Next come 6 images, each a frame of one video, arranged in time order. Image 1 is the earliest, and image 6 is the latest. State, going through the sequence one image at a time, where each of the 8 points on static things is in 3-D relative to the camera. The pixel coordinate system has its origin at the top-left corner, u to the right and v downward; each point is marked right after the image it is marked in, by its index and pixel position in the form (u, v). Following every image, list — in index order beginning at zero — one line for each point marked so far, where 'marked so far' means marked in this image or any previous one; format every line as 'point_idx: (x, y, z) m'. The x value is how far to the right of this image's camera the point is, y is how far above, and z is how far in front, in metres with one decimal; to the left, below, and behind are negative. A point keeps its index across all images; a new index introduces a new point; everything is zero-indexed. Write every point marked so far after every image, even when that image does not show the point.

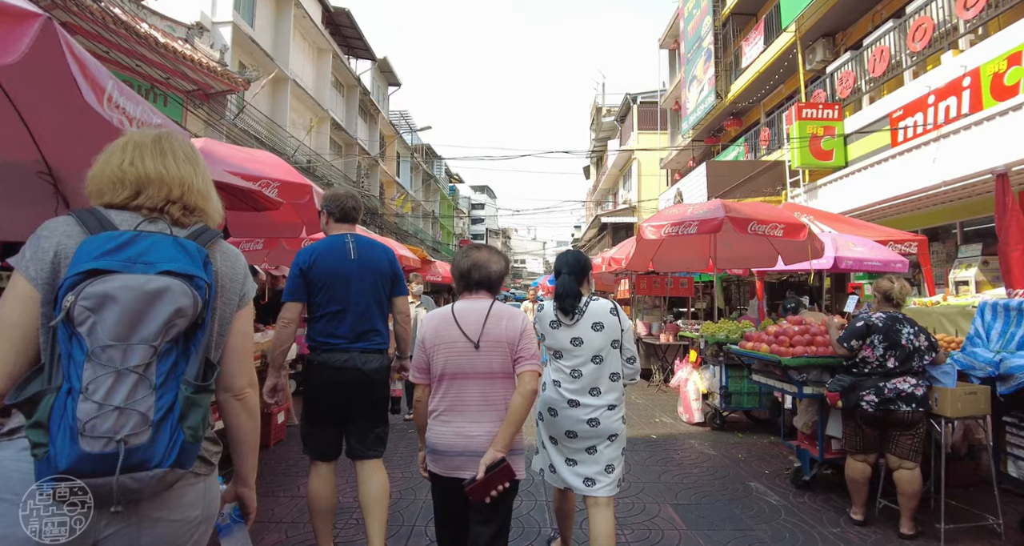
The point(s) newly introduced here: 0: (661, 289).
0: (+2.8, -0.3, +9.9) m
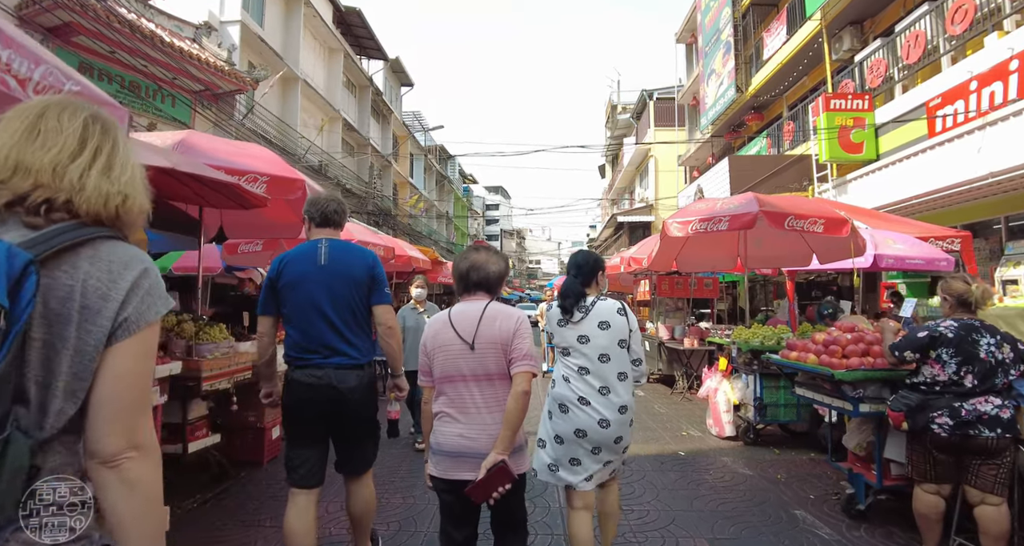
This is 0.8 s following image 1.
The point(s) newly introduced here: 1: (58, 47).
0: (+3.0, -0.3, +9.4) m
1: (-8.9, +4.4, +10.5) m
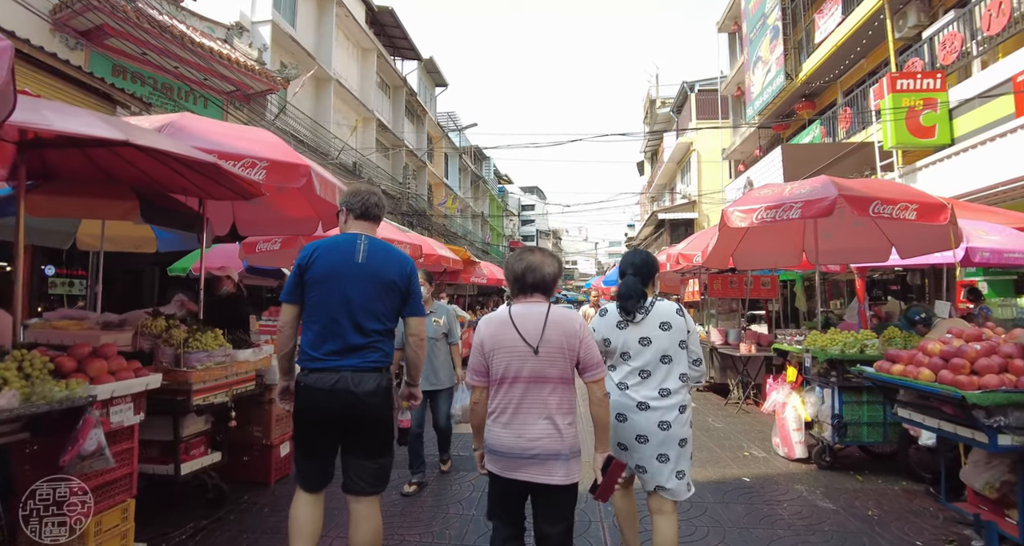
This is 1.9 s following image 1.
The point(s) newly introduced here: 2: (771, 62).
0: (+3.6, -0.3, +8.5) m
1: (-8.2, +4.3, +10.5) m
2: (+9.1, +7.4, +19.0) m
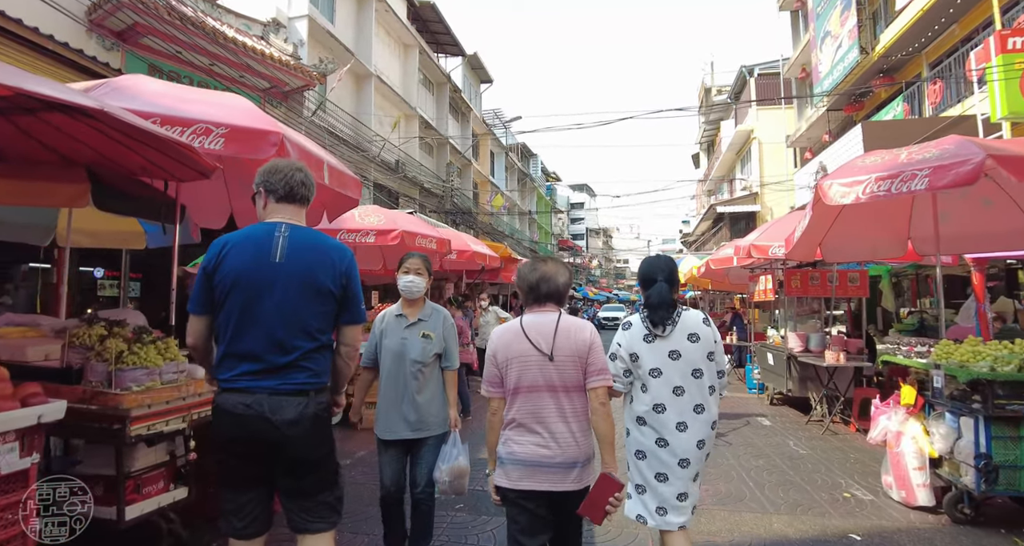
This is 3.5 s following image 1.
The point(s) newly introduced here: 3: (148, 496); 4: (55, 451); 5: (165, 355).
0: (+4.2, -0.2, +7.3) m
1: (-7.4, +4.3, +10.3) m
2: (+10.6, +7.6, +17.2) m
3: (-2.0, -1.2, +3.0) m
4: (-2.6, -1.0, +3.1) m
5: (-1.9, -0.4, +2.9) m
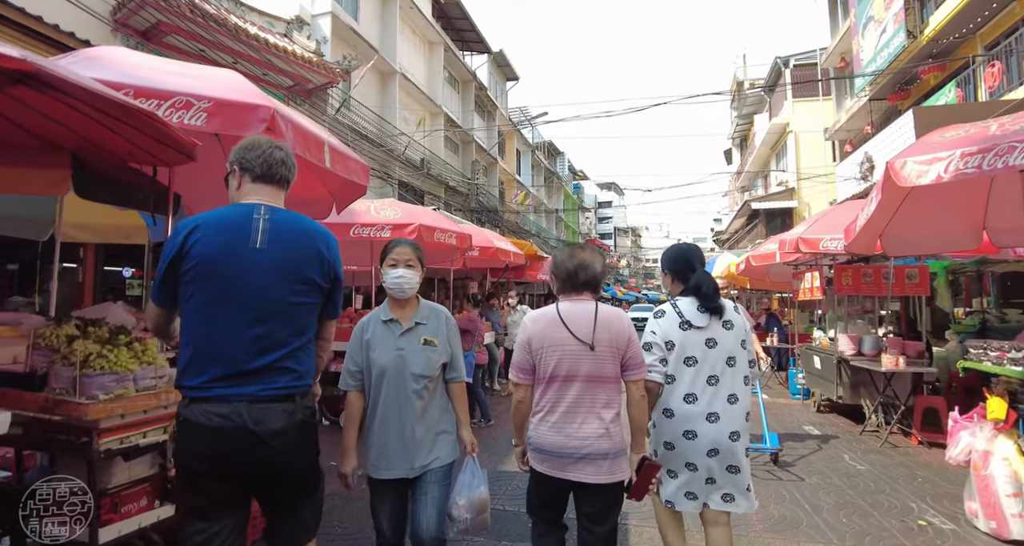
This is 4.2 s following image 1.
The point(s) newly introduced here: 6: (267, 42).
0: (+4.5, -0.2, +6.6) m
1: (-7.0, +4.3, +10.3) m
2: (+11.4, +7.7, +16.2) m
3: (-1.9, -1.2, +2.7) m
4: (-2.5, -1.0, +2.8) m
5: (-1.8, -0.4, +2.6) m
6: (-5.4, +5.1, +11.8) m
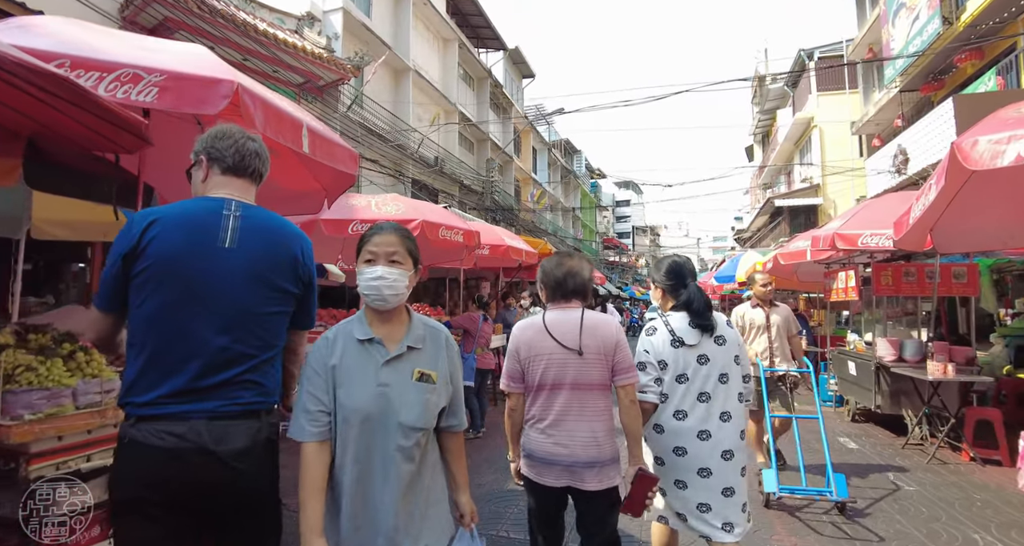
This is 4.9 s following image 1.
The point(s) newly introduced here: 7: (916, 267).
0: (+4.6, -0.1, +6.1) m
1: (-6.7, +4.3, +10.1) m
2: (+11.8, +7.7, +15.5) m
3: (-1.9, -1.2, +2.3) m
4: (-2.5, -1.0, +2.5) m
5: (-1.8, -0.4, +2.3) m
6: (-5.1, +5.1, +11.6) m
7: (+4.6, +0.1, +6.2) m
